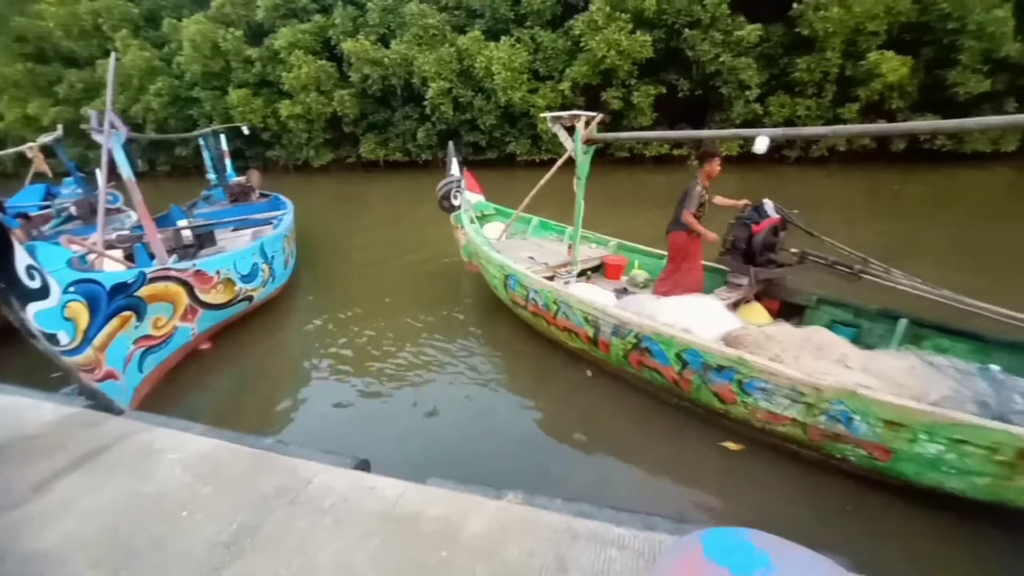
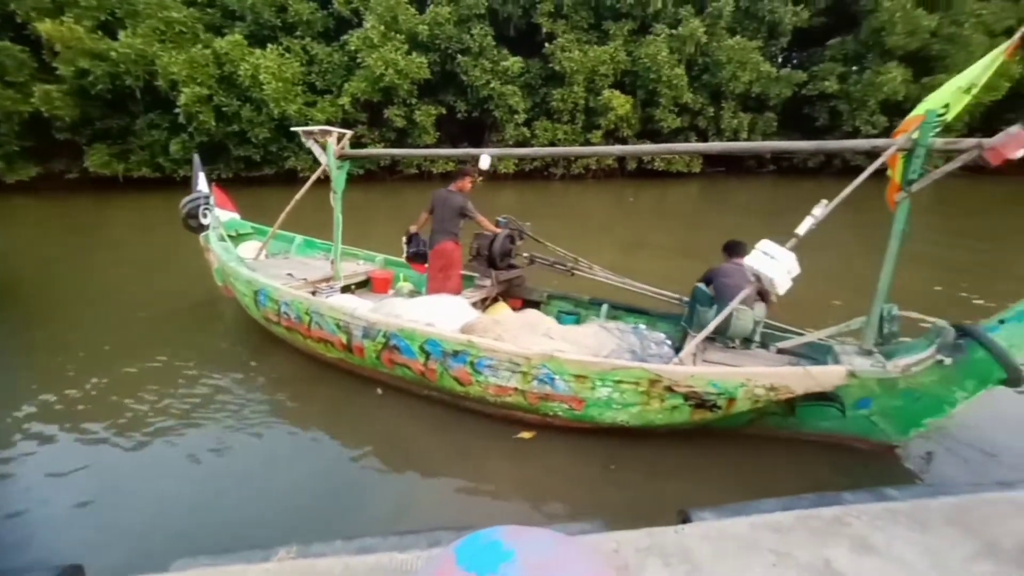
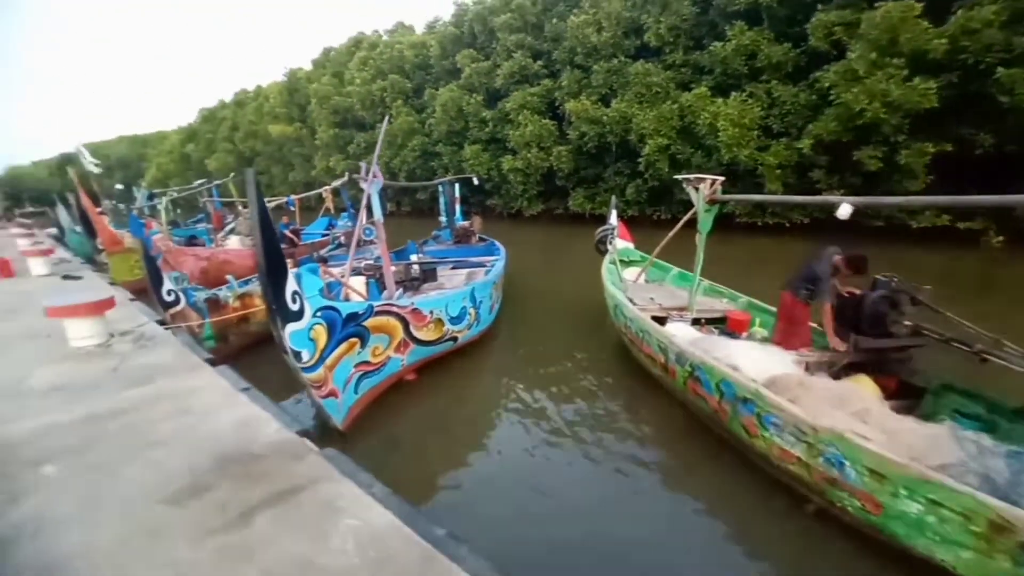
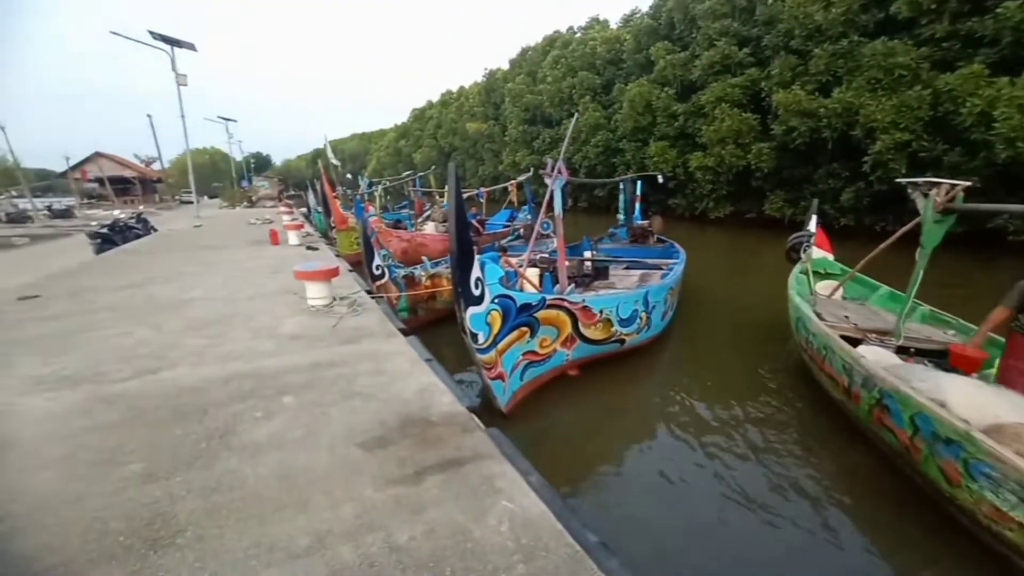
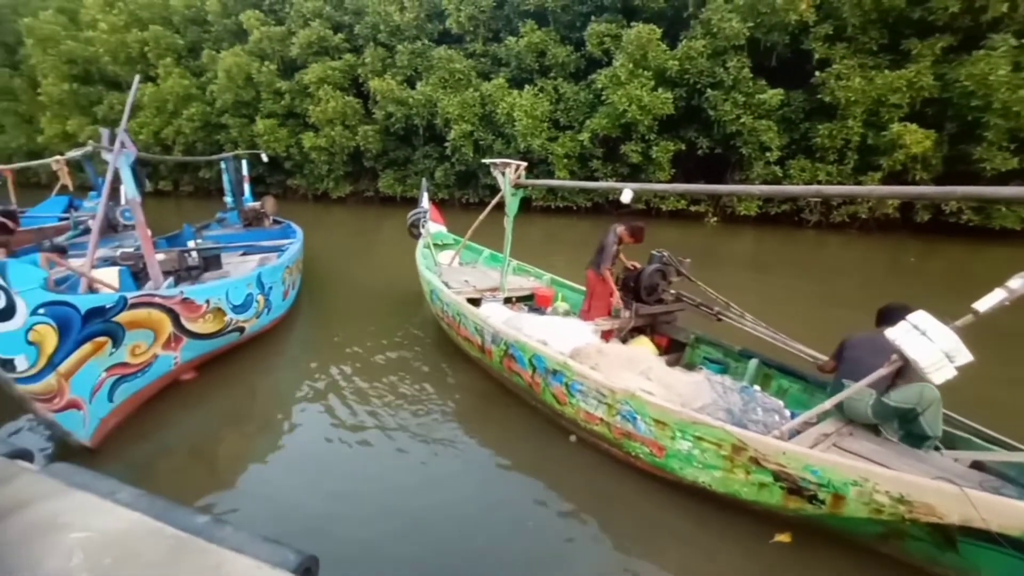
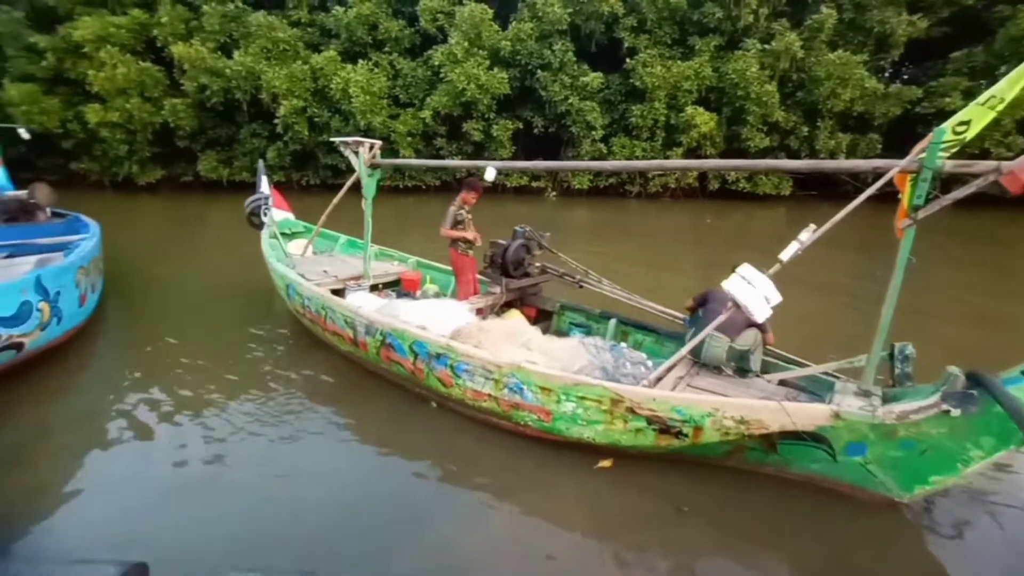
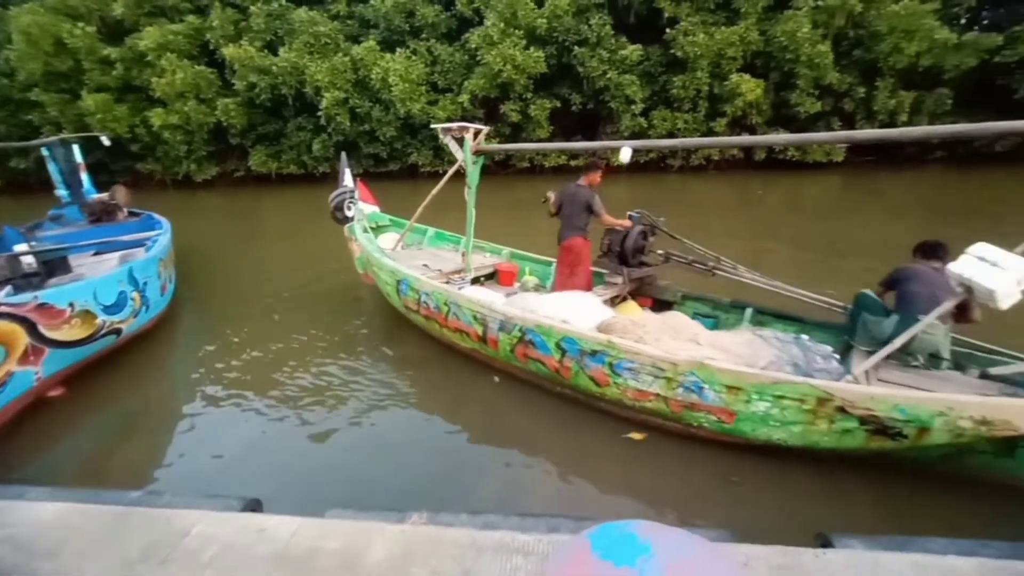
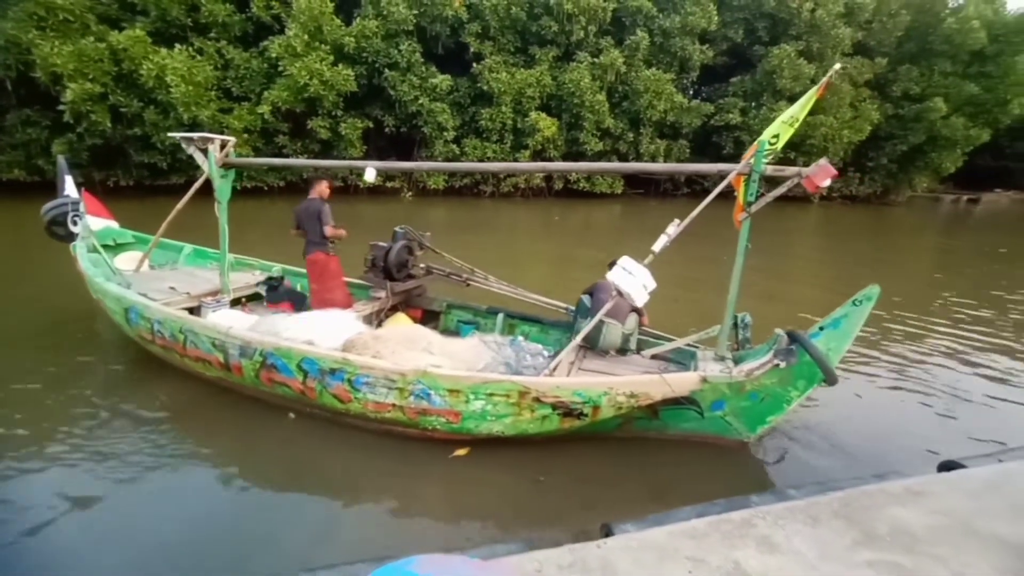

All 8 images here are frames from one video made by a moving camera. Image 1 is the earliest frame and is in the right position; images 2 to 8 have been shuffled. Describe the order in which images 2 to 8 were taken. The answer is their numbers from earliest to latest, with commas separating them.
7, 2, 8, 6, 5, 3, 4
